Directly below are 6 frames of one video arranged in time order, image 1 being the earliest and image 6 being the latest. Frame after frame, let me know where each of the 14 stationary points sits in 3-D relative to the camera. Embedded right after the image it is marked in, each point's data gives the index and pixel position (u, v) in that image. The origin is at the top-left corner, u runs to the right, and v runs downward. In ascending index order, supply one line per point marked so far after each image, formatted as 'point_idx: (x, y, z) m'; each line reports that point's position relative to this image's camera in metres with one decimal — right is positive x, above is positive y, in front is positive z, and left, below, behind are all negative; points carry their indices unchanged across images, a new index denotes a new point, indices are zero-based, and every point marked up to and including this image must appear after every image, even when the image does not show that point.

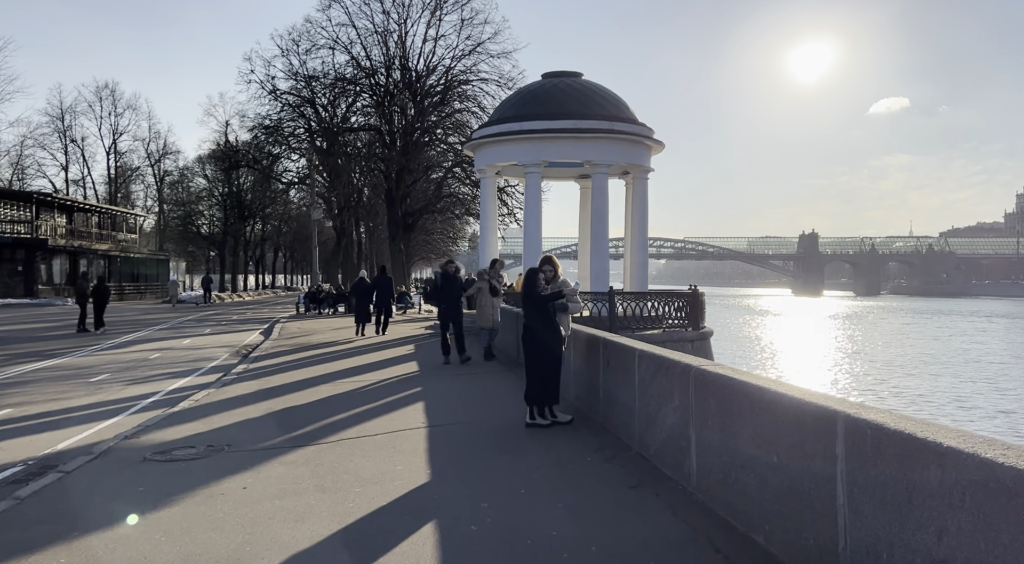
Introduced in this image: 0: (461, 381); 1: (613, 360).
0: (-0.6, -1.3, +10.1) m
1: (+0.8, -0.7, +6.8) m
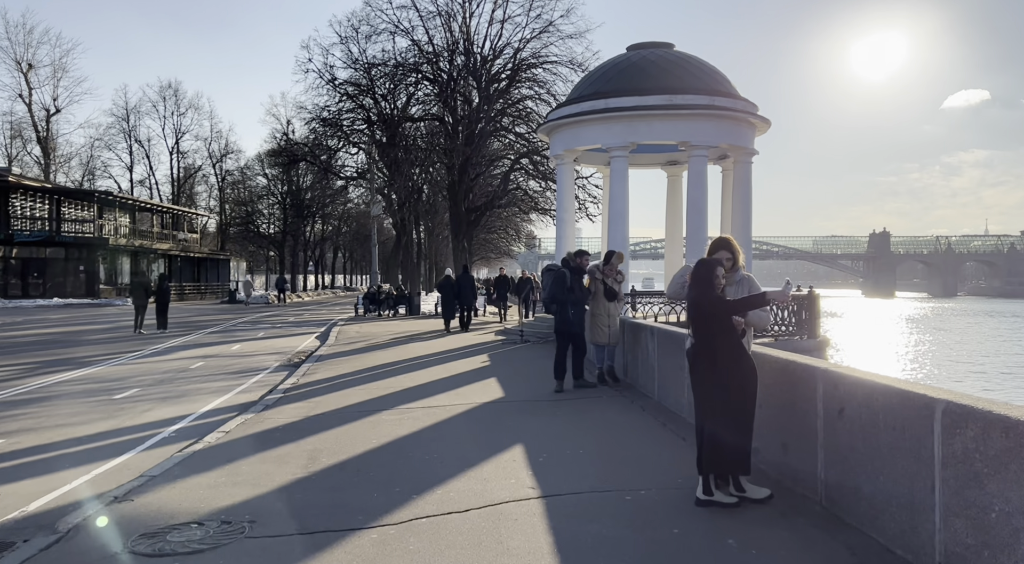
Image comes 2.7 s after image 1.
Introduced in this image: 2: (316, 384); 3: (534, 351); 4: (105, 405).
0: (+0.5, -1.3, +7.6) m
1: (+1.7, -0.7, +4.2) m
2: (-3.0, -1.5, +12.7) m
3: (+0.4, -1.3, +15.3) m
4: (-5.6, -1.7, +11.5) m
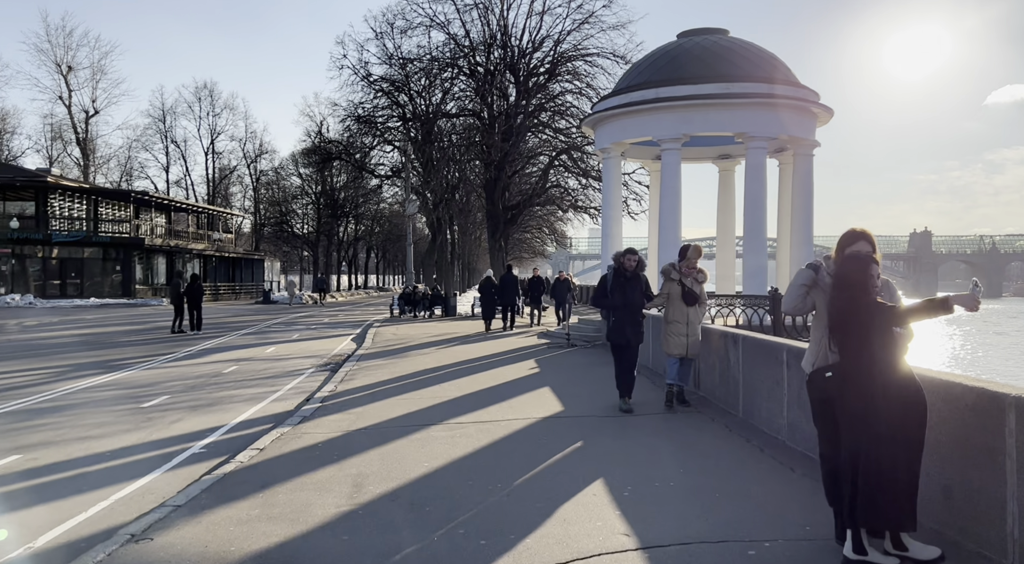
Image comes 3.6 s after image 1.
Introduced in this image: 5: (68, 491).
0: (+1.1, -1.3, +6.6) m
1: (+2.2, -0.7, +3.2) m
2: (-2.2, -1.6, +11.8) m
3: (+1.3, -1.3, +14.3) m
4: (-4.9, -1.7, +10.7) m
5: (-3.7, -1.7, +6.9) m
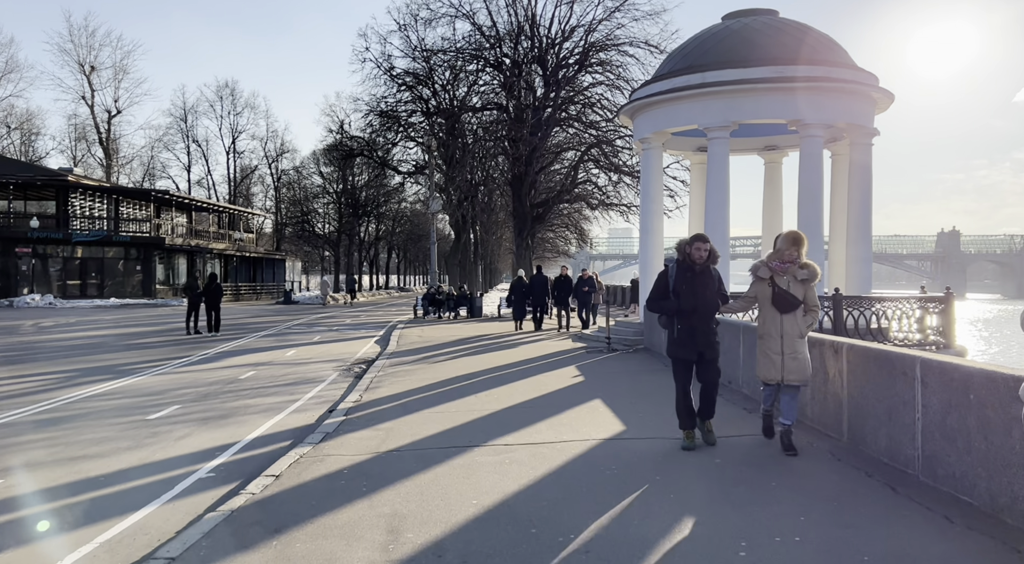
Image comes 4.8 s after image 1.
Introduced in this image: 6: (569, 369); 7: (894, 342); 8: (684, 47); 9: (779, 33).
0: (+1.5, -1.3, +5.4) m
1: (+2.5, -0.7, +1.9) m
2: (-1.7, -1.5, +10.7) m
3: (+1.9, -1.3, +13.1) m
4: (-4.3, -1.7, +9.6) m
5: (-3.2, -1.7, +5.7) m
6: (+0.9, -1.4, +13.0) m
7: (+7.2, -1.1, +15.2) m
8: (+3.9, +5.3, +18.6) m
9: (+5.7, +5.3, +17.6) m
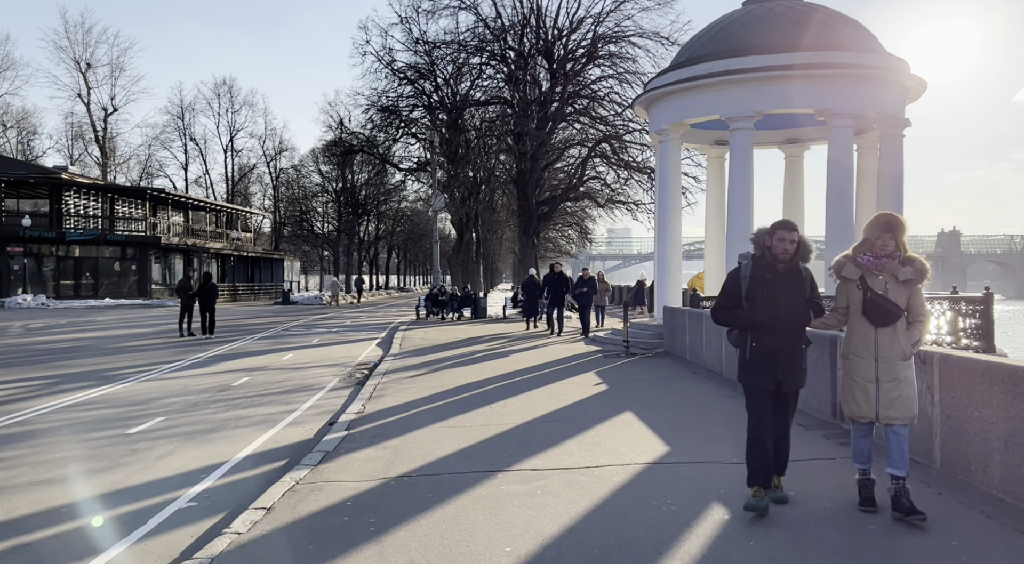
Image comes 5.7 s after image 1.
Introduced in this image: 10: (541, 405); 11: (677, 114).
0: (+1.7, -1.3, +4.4) m
1: (+2.7, -0.7, +0.9) m
2: (-1.5, -1.5, +9.7) m
3: (+2.1, -1.3, +12.1) m
4: (-4.1, -1.7, +8.7) m
5: (-3.0, -1.7, +4.8) m
6: (+1.1, -1.4, +12.0) m
7: (+7.4, -1.1, +14.2) m
8: (+4.1, +5.3, +17.6) m
9: (+5.9, +5.3, +16.7) m
10: (+0.3, -1.4, +9.6) m
11: (+3.4, +3.4, +17.0) m
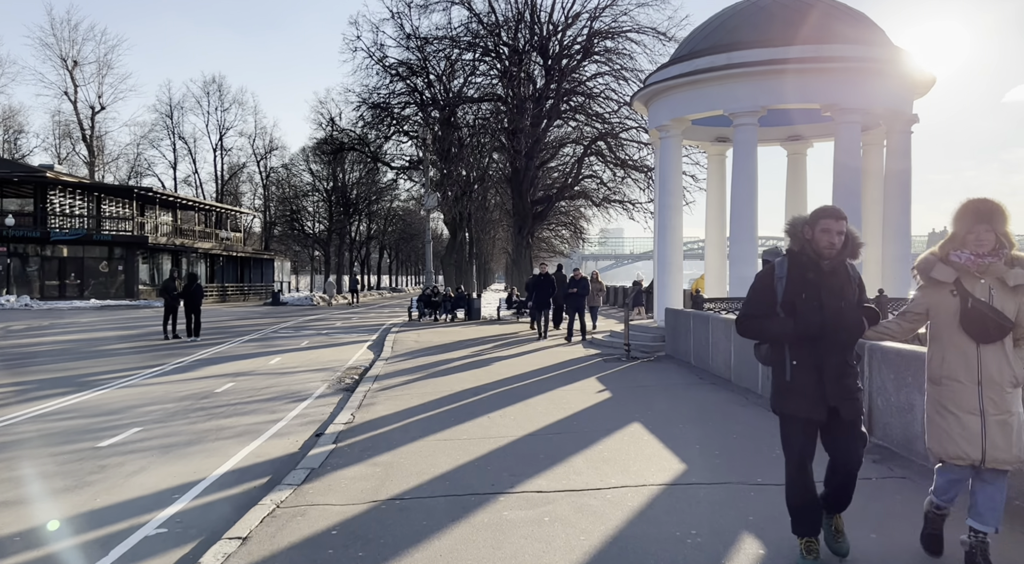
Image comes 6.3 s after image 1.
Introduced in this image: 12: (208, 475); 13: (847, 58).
0: (+1.8, -1.3, +3.8) m
1: (+2.8, -0.7, +0.4) m
2: (-1.5, -1.6, +9.1) m
3: (+2.1, -1.3, +11.5) m
4: (-4.1, -1.7, +8.0) m
5: (-3.0, -1.7, +4.1) m
6: (+1.1, -1.4, +11.5) m
7: (+7.4, -1.2, +13.7) m
8: (+4.0, +5.2, +17.1) m
9: (+5.8, +5.3, +16.1) m
10: (+0.3, -1.4, +9.1) m
11: (+3.3, +3.4, +16.4) m
12: (-2.7, -1.7, +7.2) m
13: (+5.9, +4.0, +14.8) m
